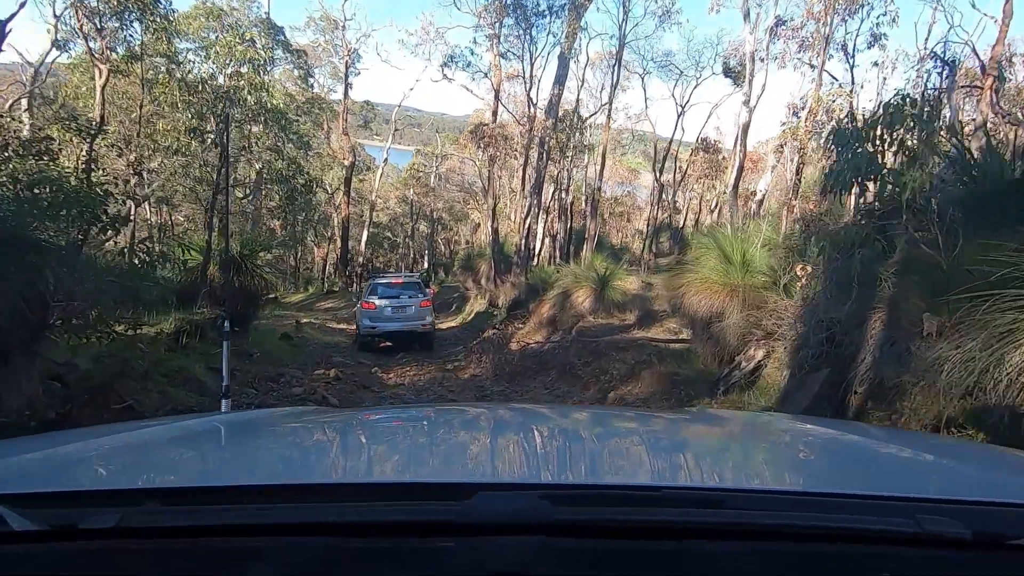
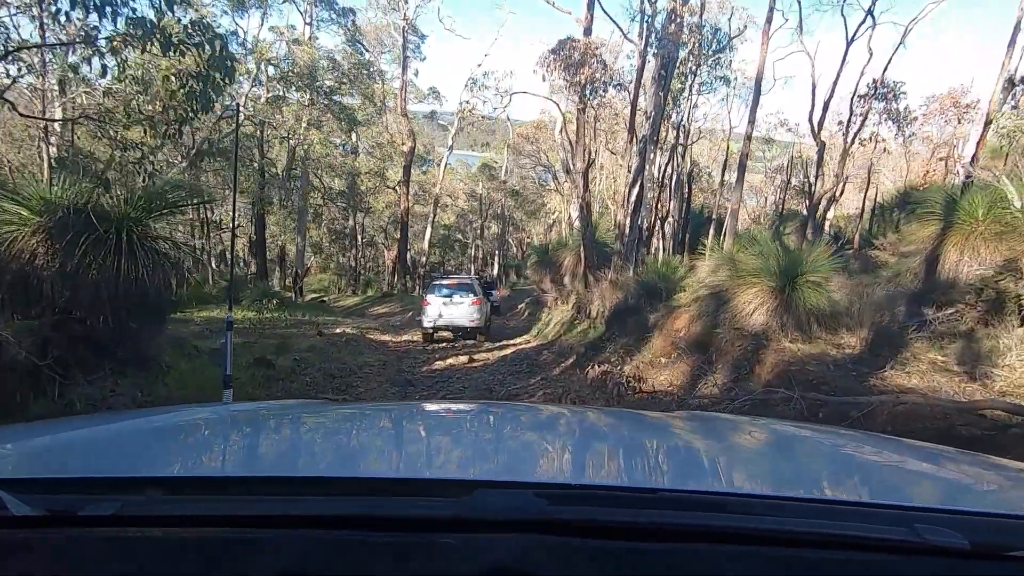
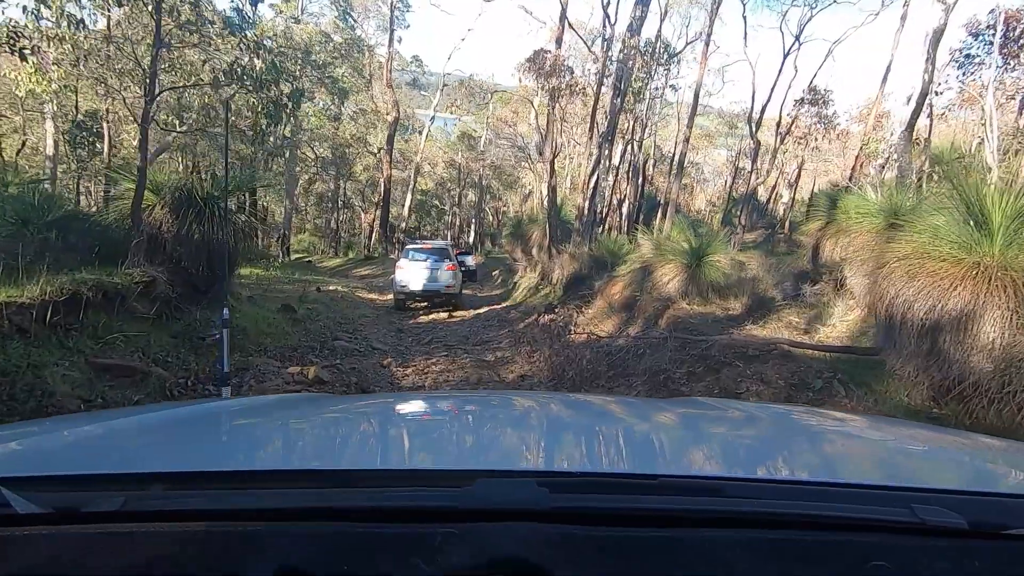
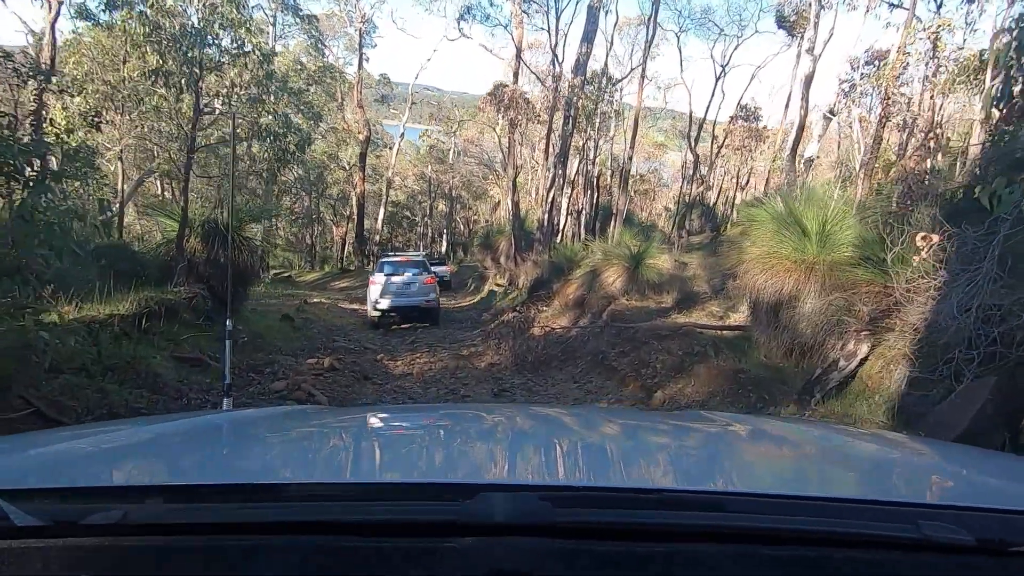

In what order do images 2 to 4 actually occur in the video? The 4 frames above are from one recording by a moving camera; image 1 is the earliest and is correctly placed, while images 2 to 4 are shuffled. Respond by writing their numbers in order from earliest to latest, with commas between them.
4, 3, 2
